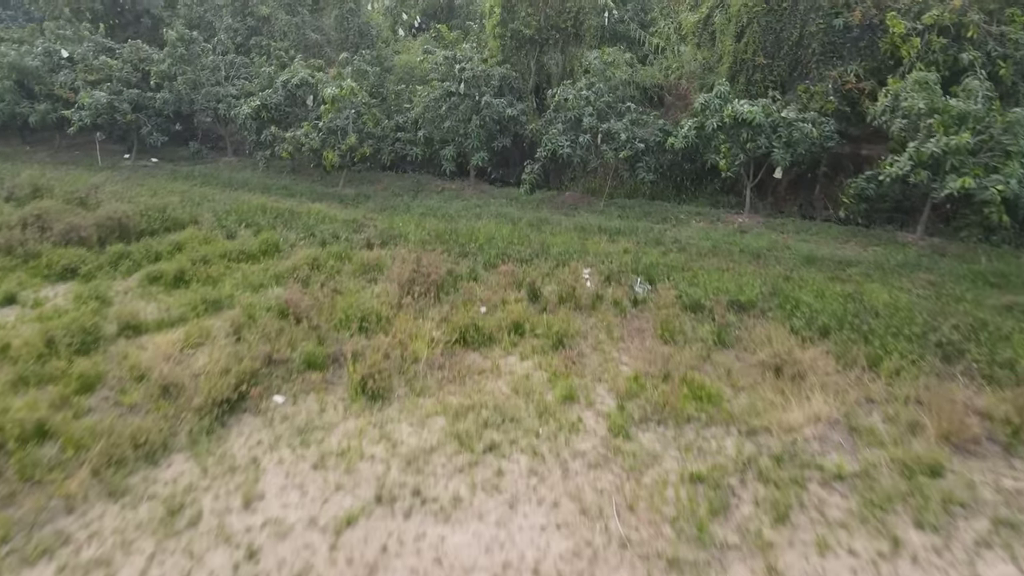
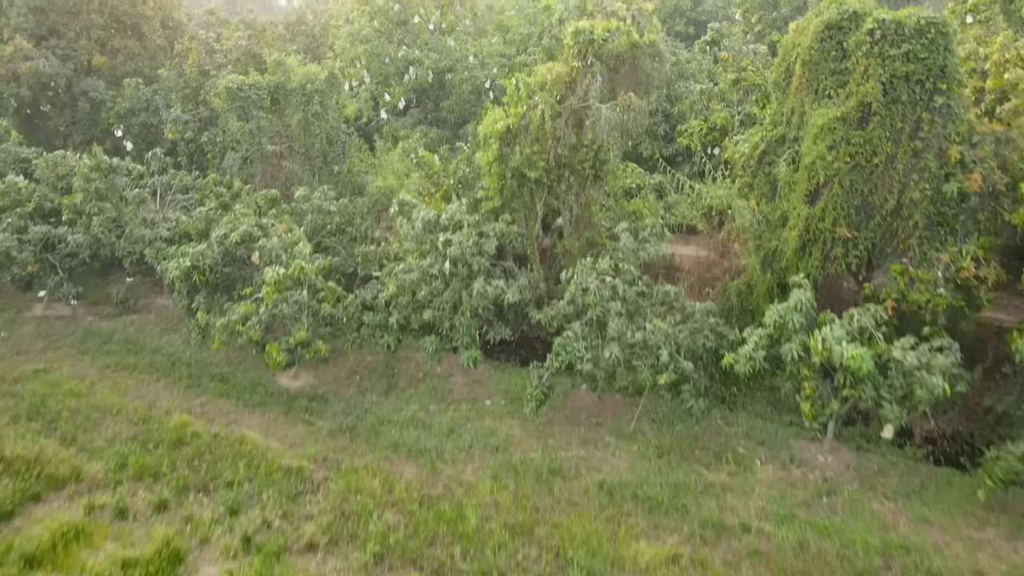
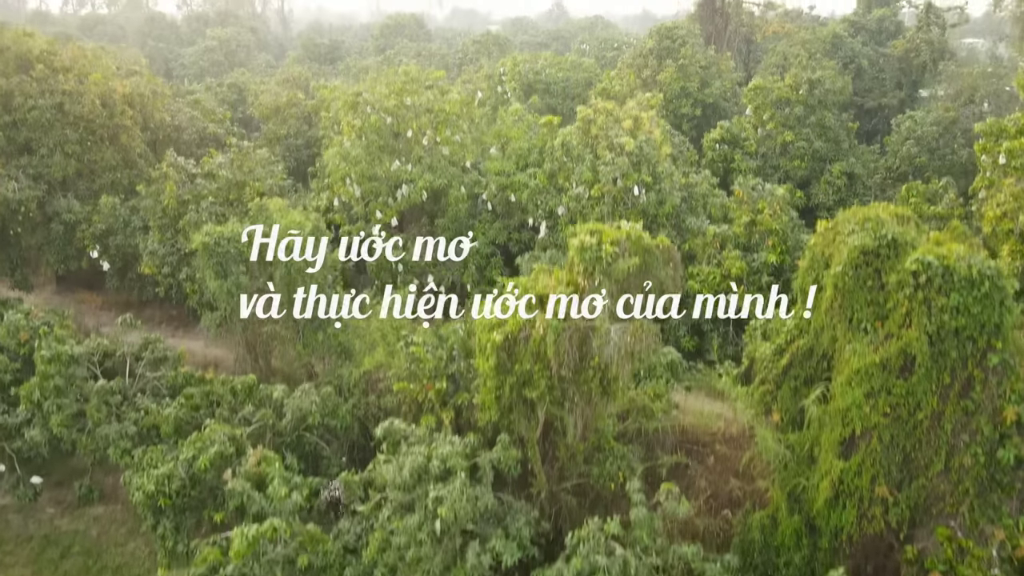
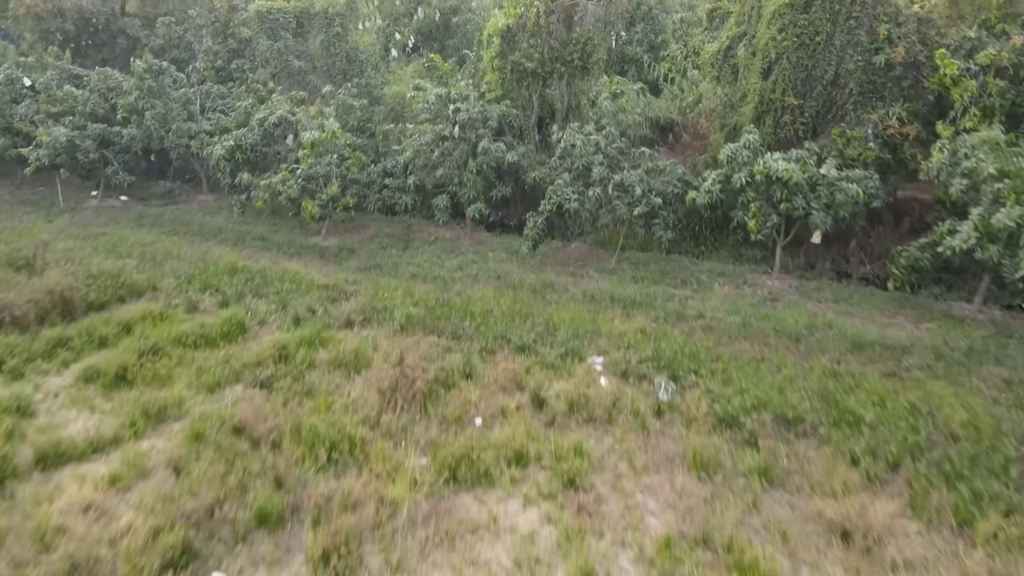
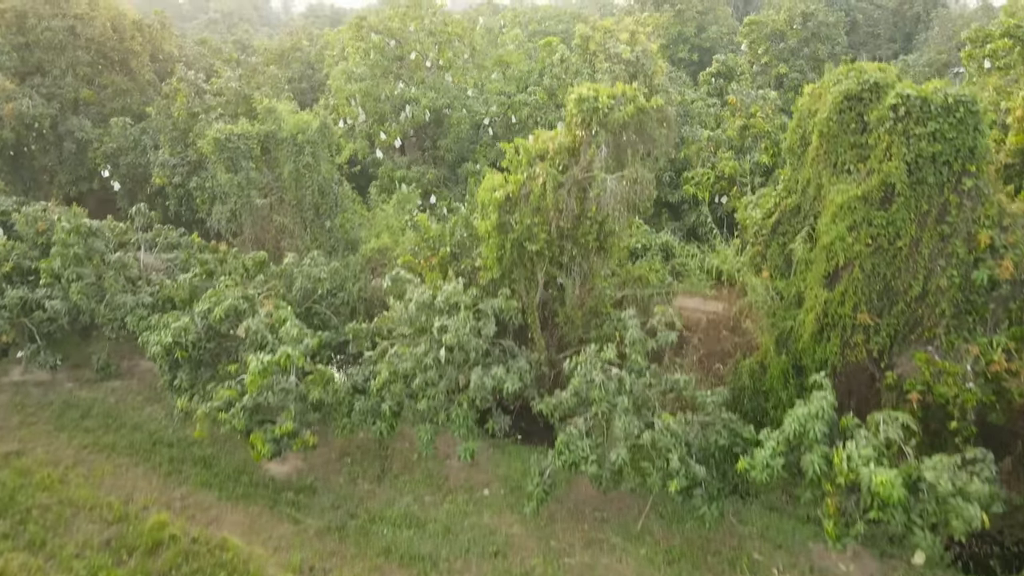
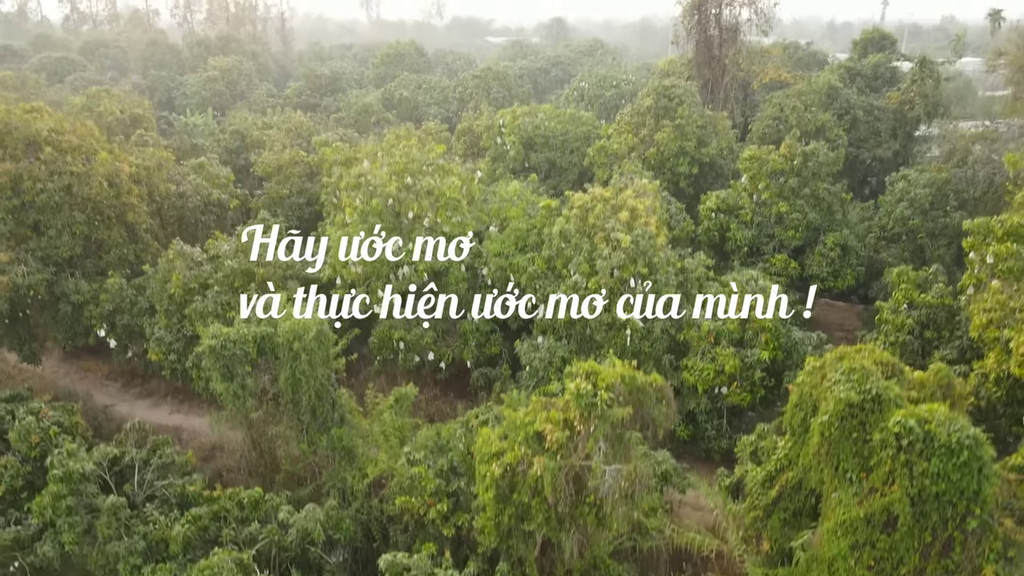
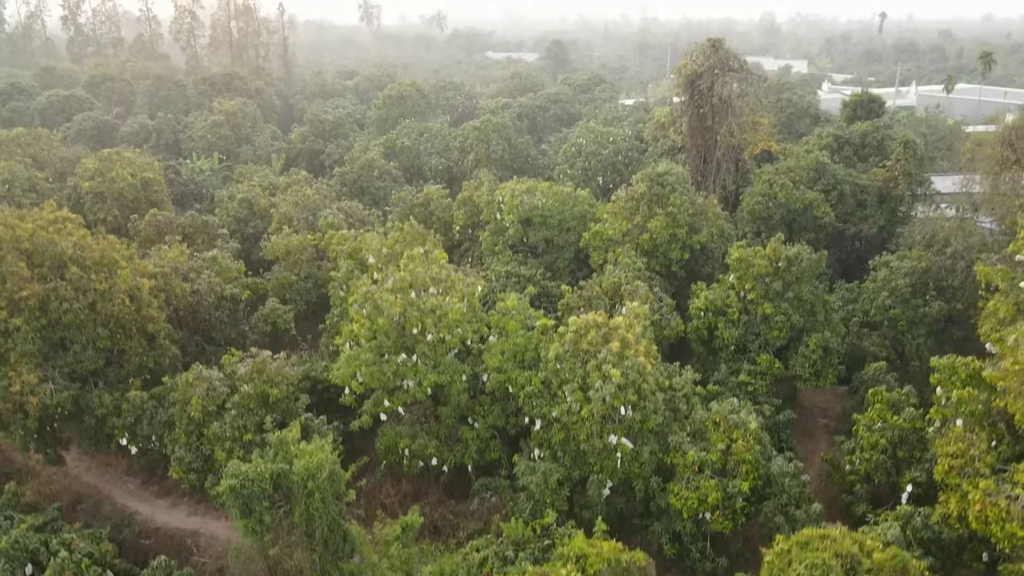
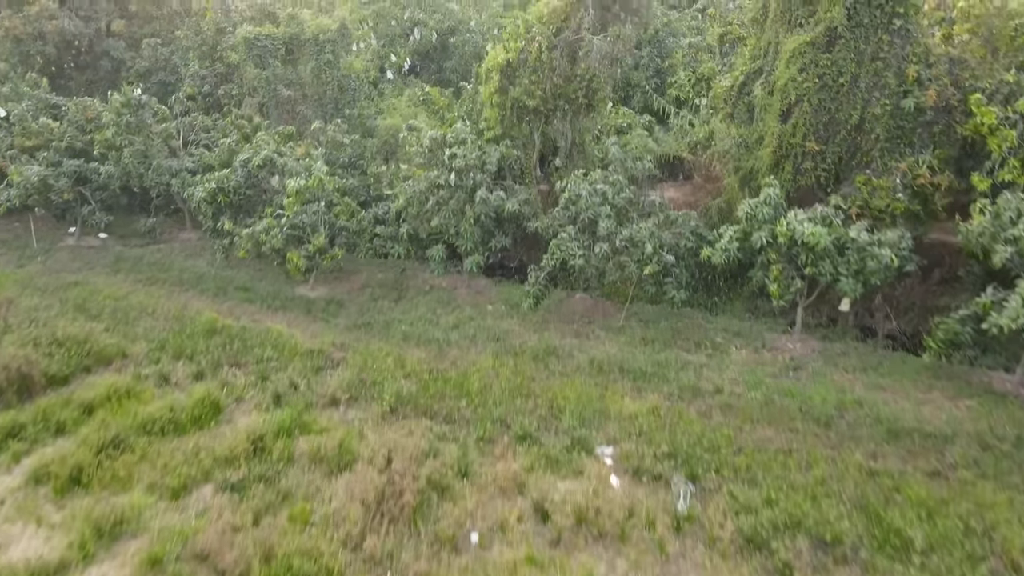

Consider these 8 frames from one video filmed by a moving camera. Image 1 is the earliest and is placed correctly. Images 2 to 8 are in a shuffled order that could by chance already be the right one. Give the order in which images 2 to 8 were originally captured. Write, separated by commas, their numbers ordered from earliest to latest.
4, 8, 2, 5, 3, 6, 7
